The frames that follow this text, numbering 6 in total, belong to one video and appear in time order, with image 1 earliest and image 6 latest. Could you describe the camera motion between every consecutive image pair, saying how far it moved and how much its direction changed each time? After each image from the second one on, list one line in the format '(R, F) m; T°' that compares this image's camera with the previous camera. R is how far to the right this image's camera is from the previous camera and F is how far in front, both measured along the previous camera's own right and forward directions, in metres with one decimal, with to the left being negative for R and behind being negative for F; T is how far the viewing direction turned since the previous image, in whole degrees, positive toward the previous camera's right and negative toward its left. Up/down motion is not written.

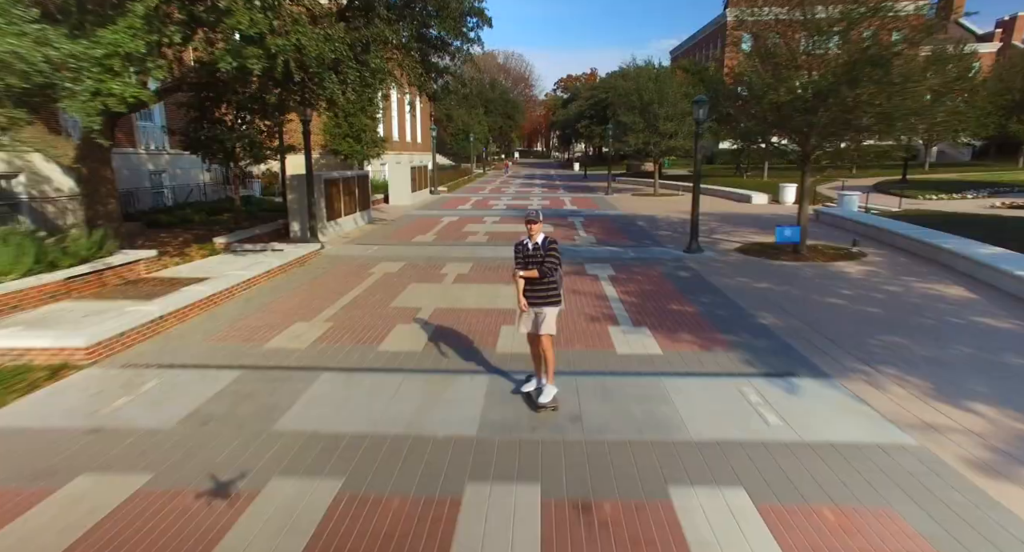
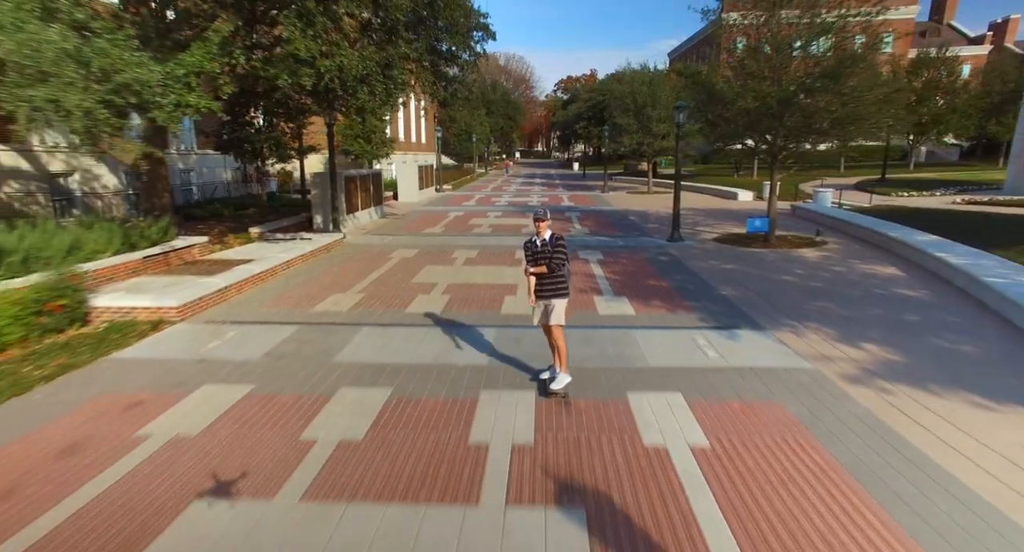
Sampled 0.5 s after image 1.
(0.0, -1.5) m; 0°
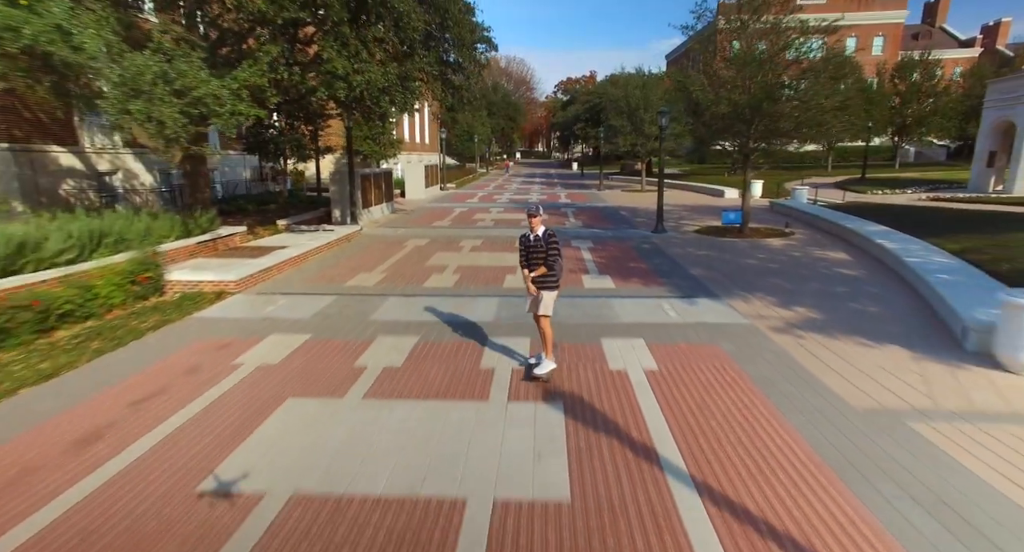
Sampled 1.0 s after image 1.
(0.0, -1.5) m; 0°
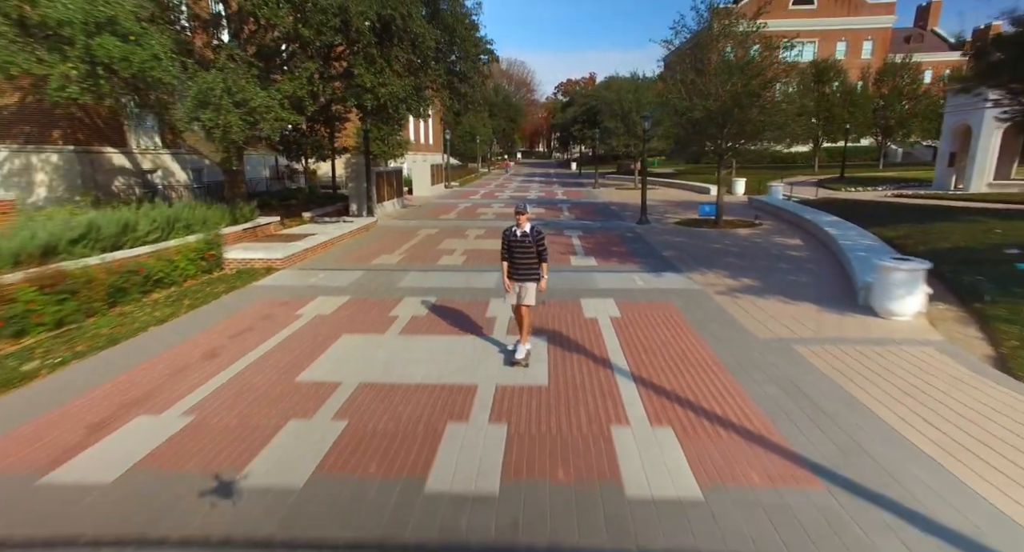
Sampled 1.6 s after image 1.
(0.0, -1.8) m; 0°
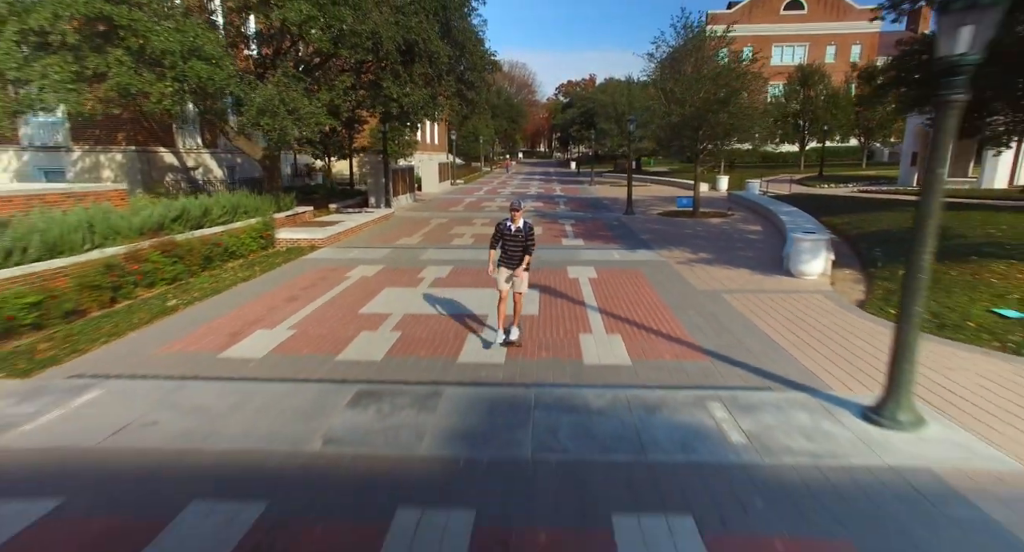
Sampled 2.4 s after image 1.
(0.0, -2.2) m; 0°
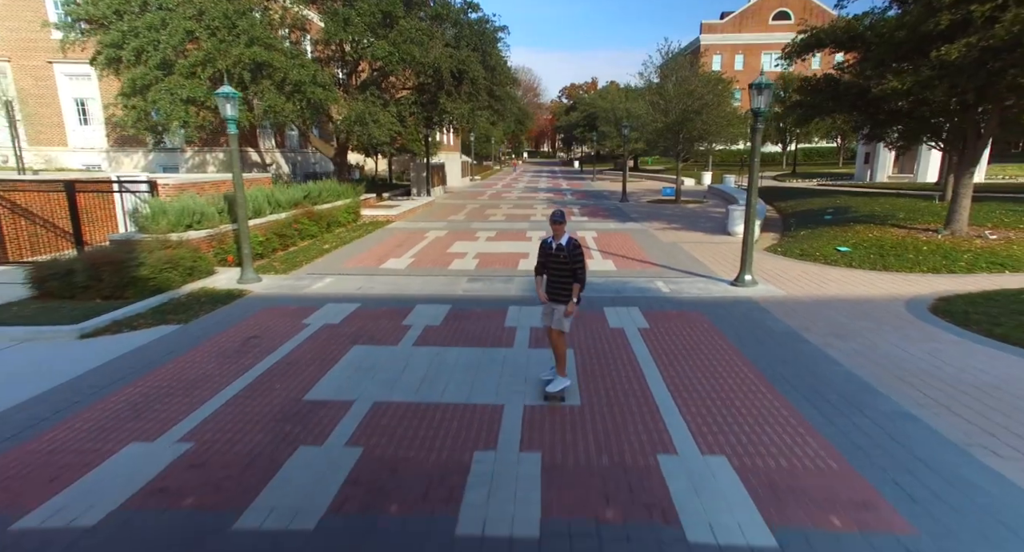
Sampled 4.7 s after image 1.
(-0.7, -4.4) m; 0°
